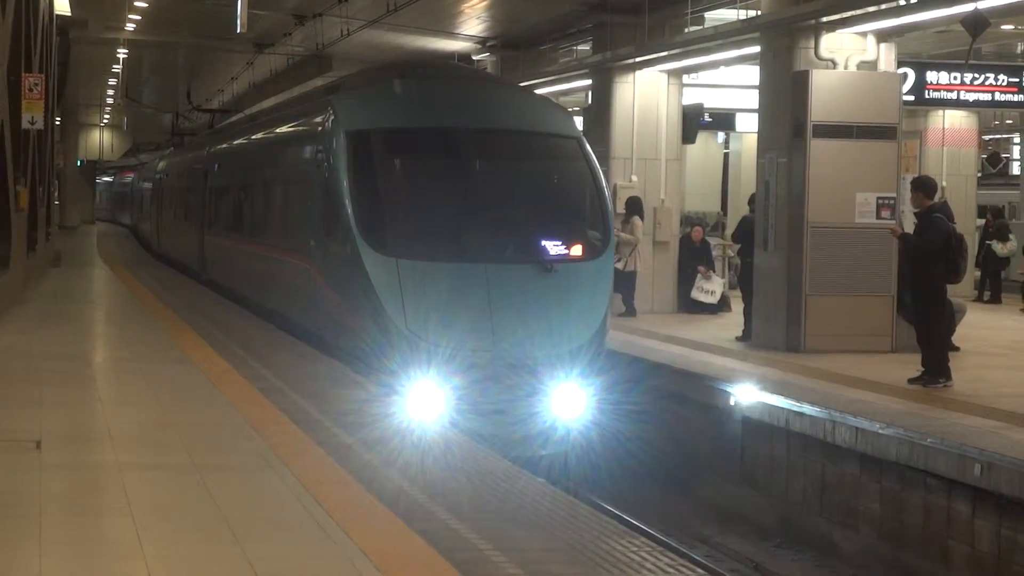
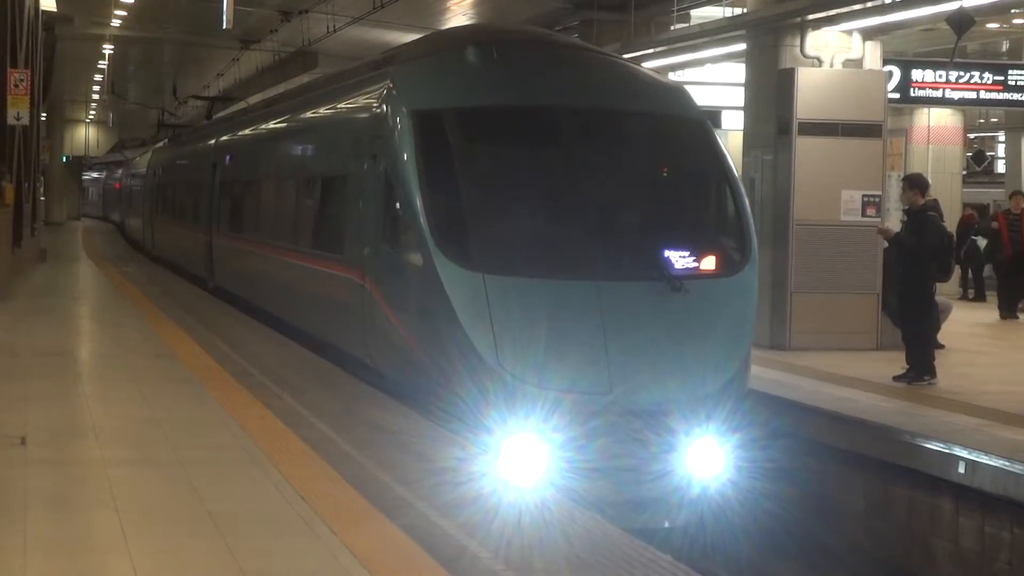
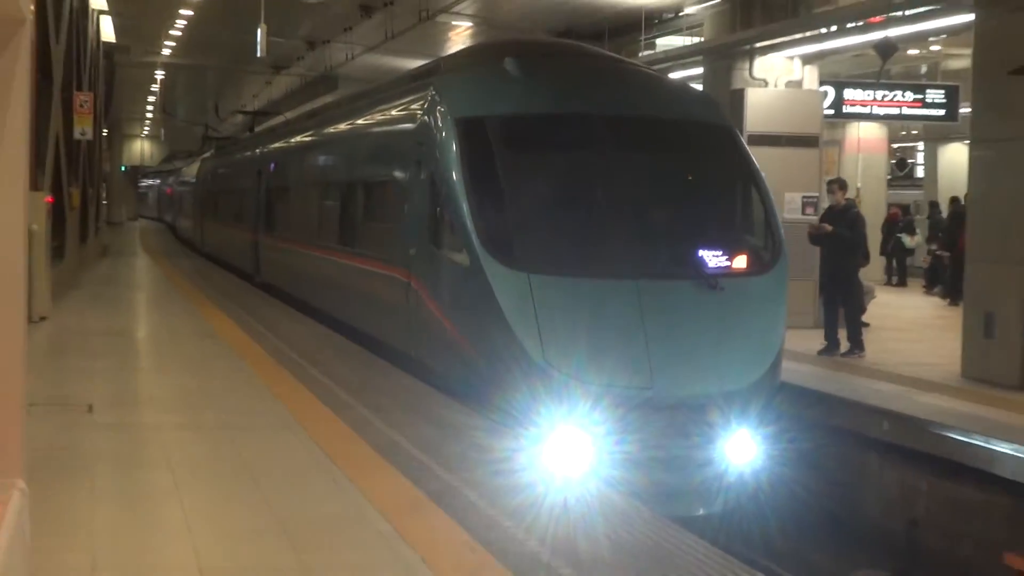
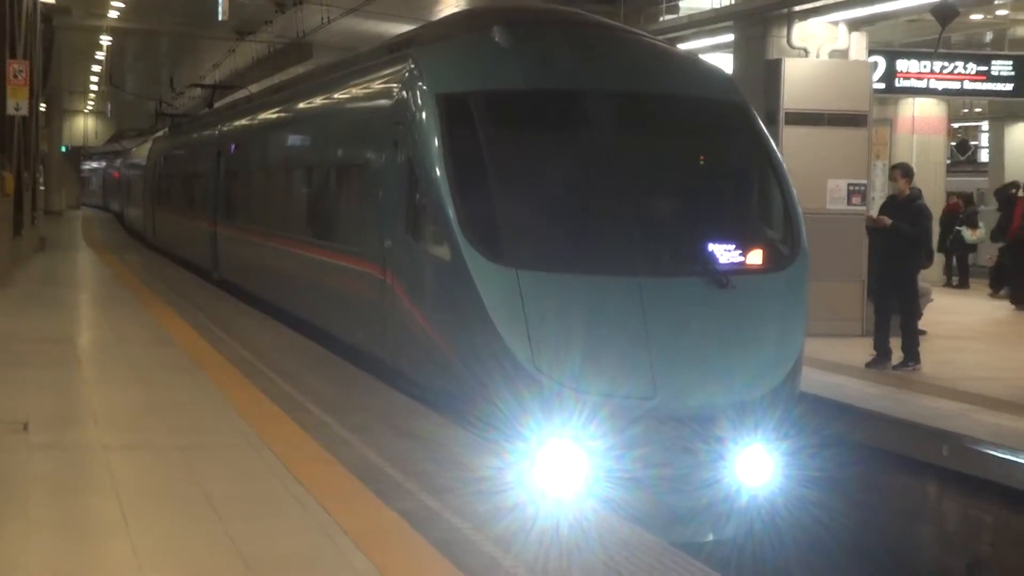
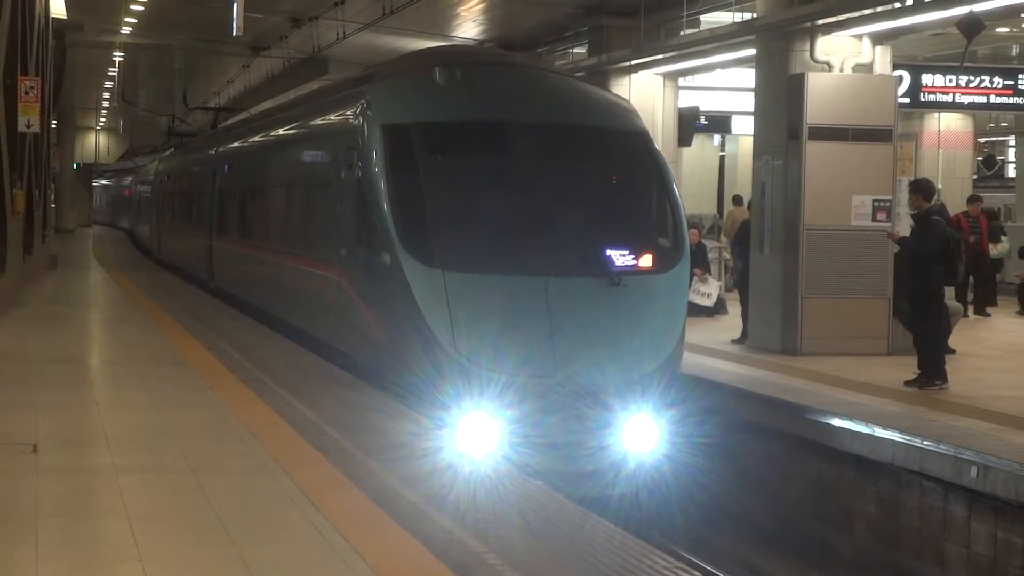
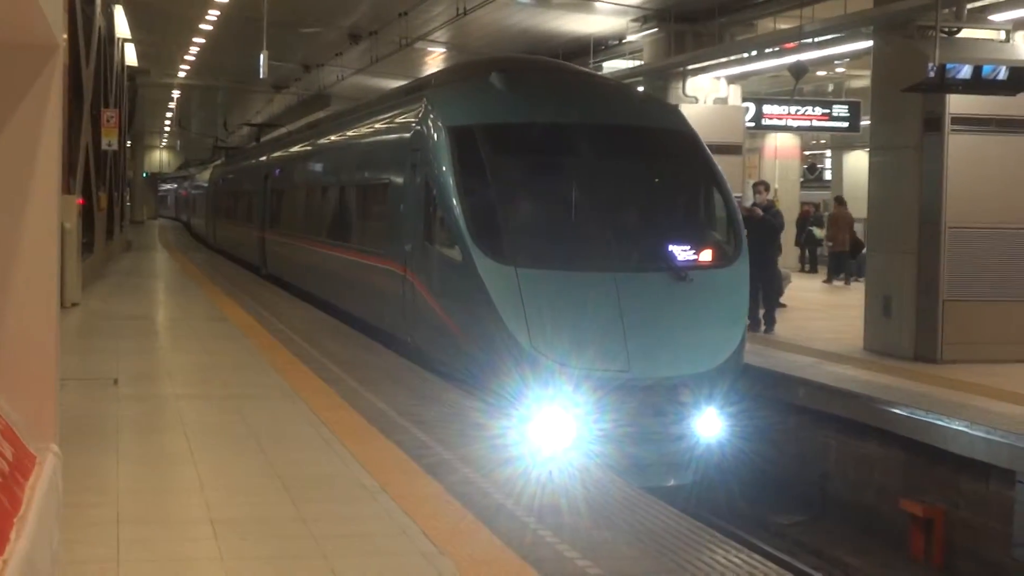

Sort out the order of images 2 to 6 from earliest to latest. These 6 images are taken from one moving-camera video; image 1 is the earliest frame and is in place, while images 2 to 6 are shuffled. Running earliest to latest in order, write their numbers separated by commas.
5, 2, 4, 3, 6
